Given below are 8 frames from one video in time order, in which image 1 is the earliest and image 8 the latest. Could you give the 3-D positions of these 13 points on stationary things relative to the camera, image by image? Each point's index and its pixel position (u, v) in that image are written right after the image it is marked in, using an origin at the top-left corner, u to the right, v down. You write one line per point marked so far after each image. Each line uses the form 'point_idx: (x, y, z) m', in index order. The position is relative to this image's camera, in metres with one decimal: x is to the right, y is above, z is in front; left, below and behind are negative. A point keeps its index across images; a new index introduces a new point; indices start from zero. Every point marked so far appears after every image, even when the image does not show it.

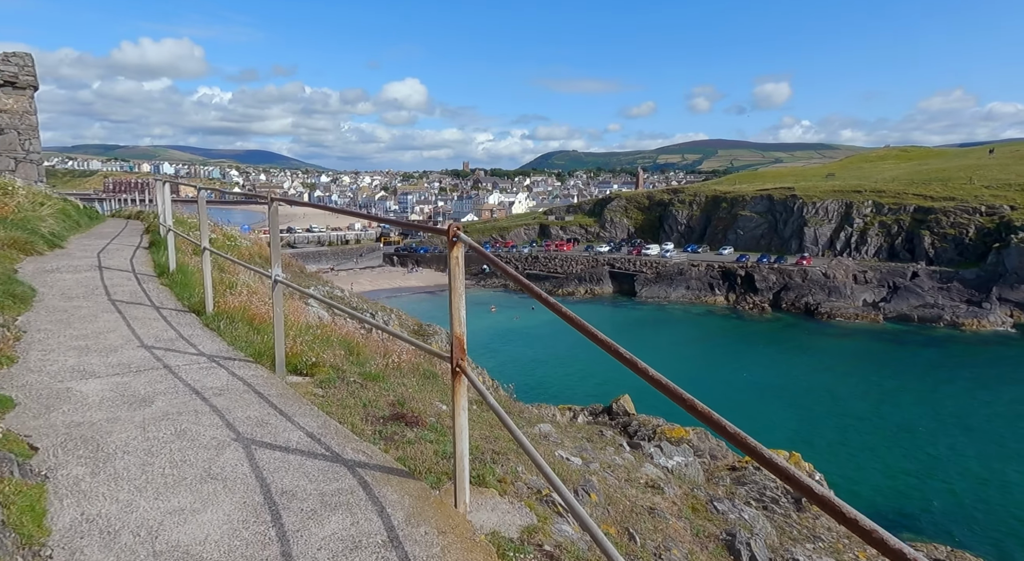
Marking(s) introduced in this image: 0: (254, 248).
0: (-5.8, +0.7, +14.9) m
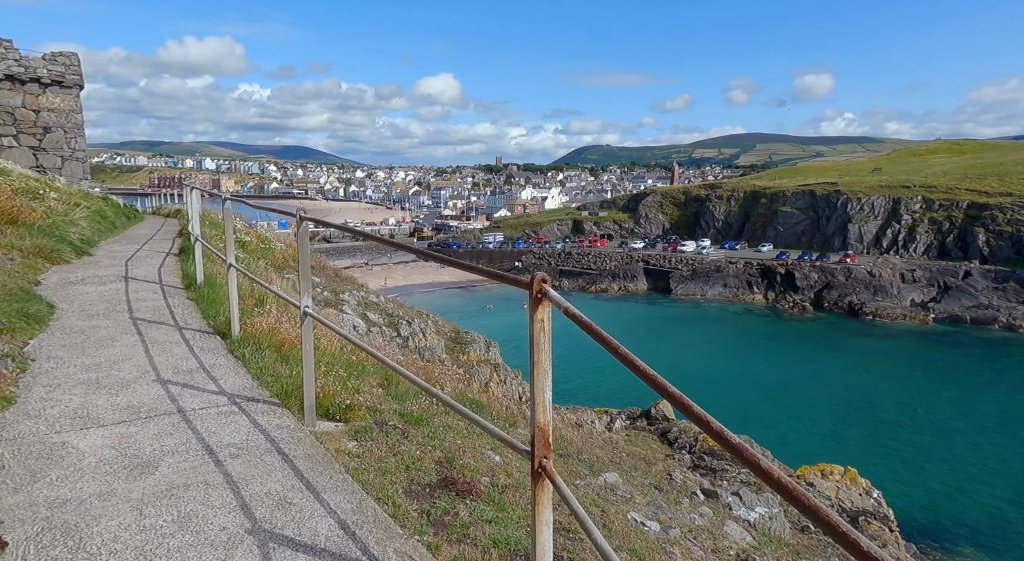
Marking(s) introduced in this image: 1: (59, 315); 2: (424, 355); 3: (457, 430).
0: (-4.9, +0.6, +14.5) m
1: (-4.1, -0.3, +6.0) m
2: (-1.7, -1.5, +12.5) m
3: (-0.4, -1.1, +4.7) m
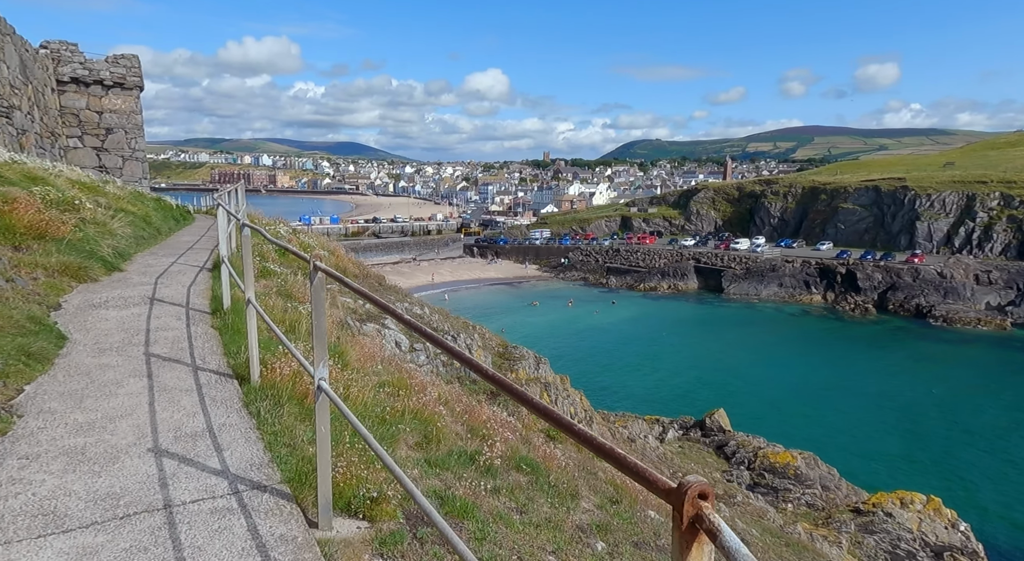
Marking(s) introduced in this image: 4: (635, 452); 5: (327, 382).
0: (-3.8, +0.4, +13.9) m
1: (-3.6, -0.6, +5.4) m
2: (-0.7, -1.7, +11.7) m
3: (0.0, -1.4, +3.8) m
4: (+3.3, -4.7, +18.5) m
5: (-0.9, -0.5, +3.1) m
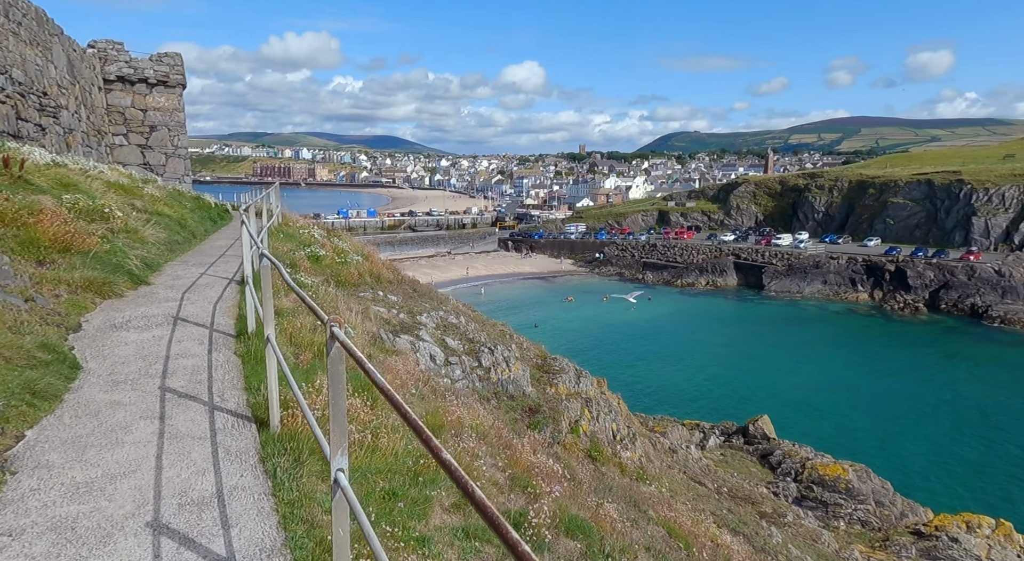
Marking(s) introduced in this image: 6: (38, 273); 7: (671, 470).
0: (-3.0, +0.3, +13.5) m
1: (-3.3, -0.8, +5.0) m
2: (-0.1, -1.9, +11.2) m
3: (+0.2, -1.6, +3.3) m
4: (+4.3, -4.8, +17.8) m
5: (-0.6, -0.7, +2.5) m
6: (-4.9, +0.1, +6.8) m
7: (+3.3, -4.1, +14.6) m
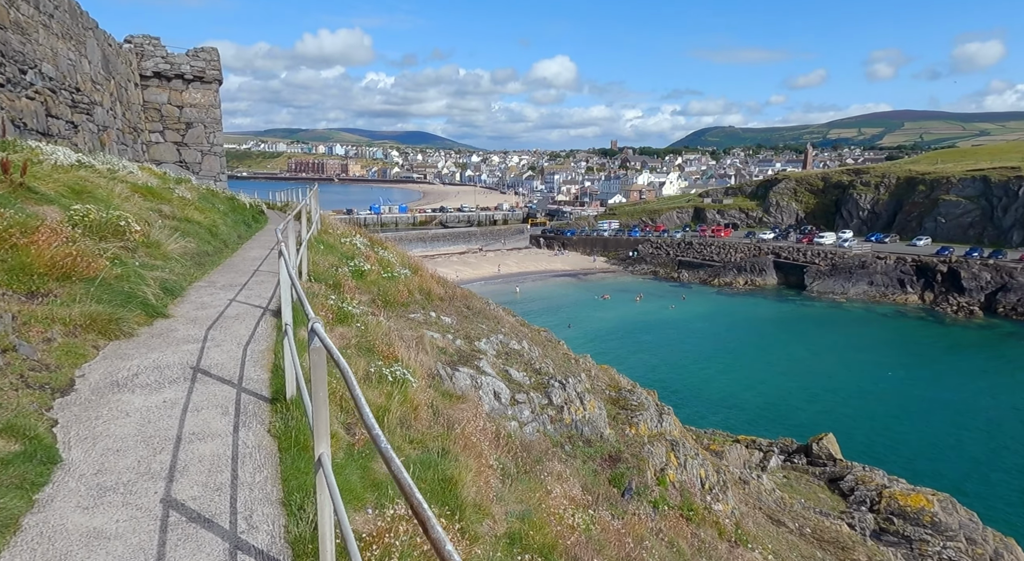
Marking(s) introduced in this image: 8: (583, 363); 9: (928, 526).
0: (-1.8, 0.0, +12.0) m
1: (-2.4, -1.1, +3.5) m
2: (+1.1, -2.2, +9.5) m
3: (+1.0, -2.0, +1.6) m
4: (+5.7, -5.2, +16.0) m
5: (+0.1, -1.1, +0.9) m
6: (-4.0, -0.2, +5.4) m
7: (+4.6, -4.5, +12.9) m
8: (+1.4, -1.6, +13.1) m
9: (+11.8, -7.0, +18.4) m
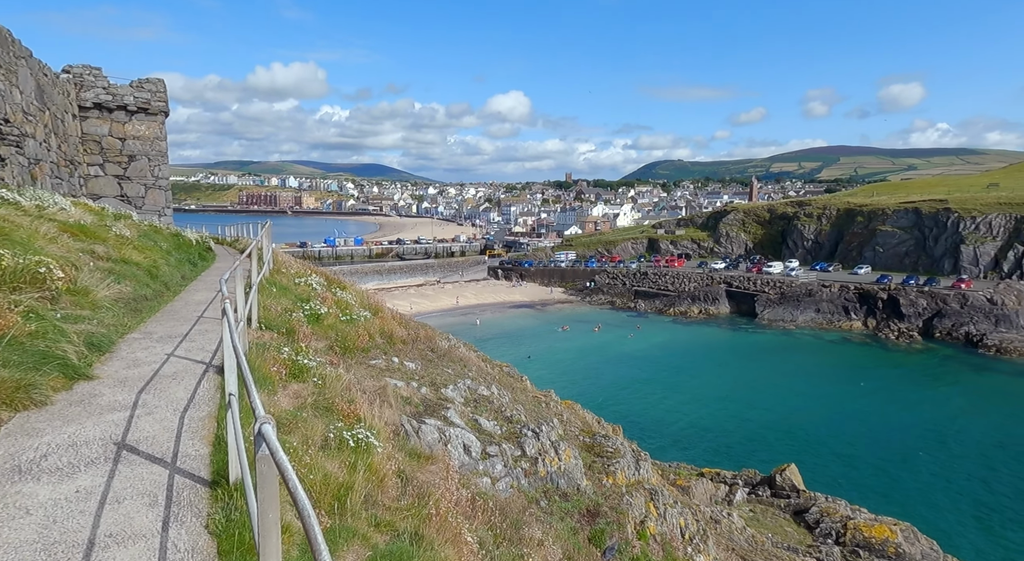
0: (-2.4, -0.7, +11.3) m
1: (-2.5, -1.5, +2.7) m
2: (+0.7, -2.8, +8.9) m
3: (+1.1, -2.2, +1.0) m
4: (+4.9, -6.0, +15.5) m
5: (+0.2, -1.3, +0.3) m
6: (-4.2, -0.7, +4.5) m
7: (+4.0, -5.2, +12.3) m
8: (+0.8, -2.4, +12.5) m
9: (+10.9, -7.9, +18.2) m
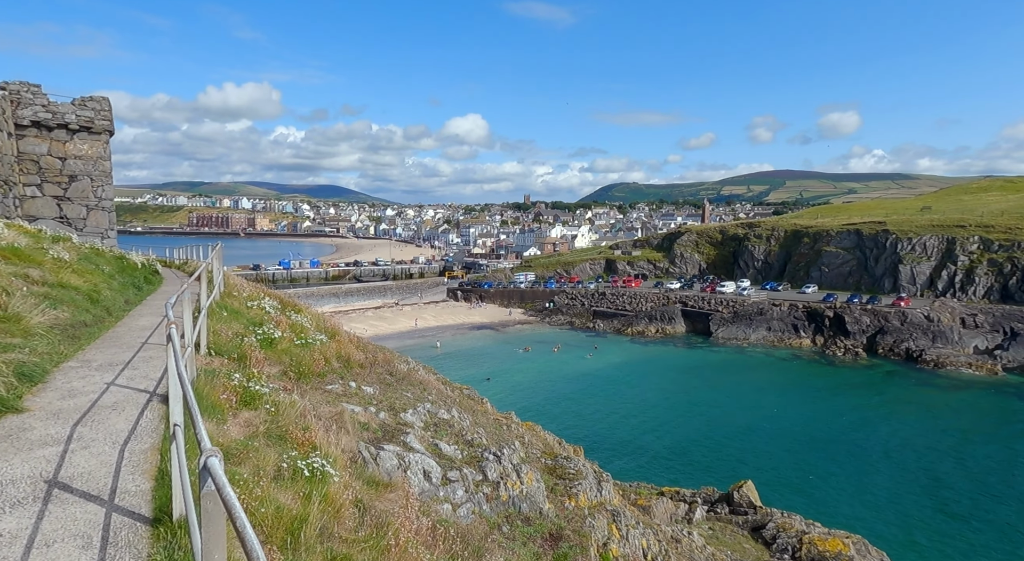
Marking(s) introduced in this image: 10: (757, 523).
0: (-3.0, -1.1, +11.0) m
1: (-2.6, -1.6, +2.4) m
2: (+0.1, -3.1, +8.7) m
3: (+1.1, -2.2, +0.9) m
4: (+4.0, -6.5, +15.5) m
5: (+0.2, -1.3, +0.2) m
6: (-4.4, -0.9, +4.1) m
7: (+3.3, -5.5, +12.3) m
8: (+0.1, -2.8, +12.4) m
9: (+9.8, -8.4, +18.5) m
10: (+8.1, -8.0, +21.4) m
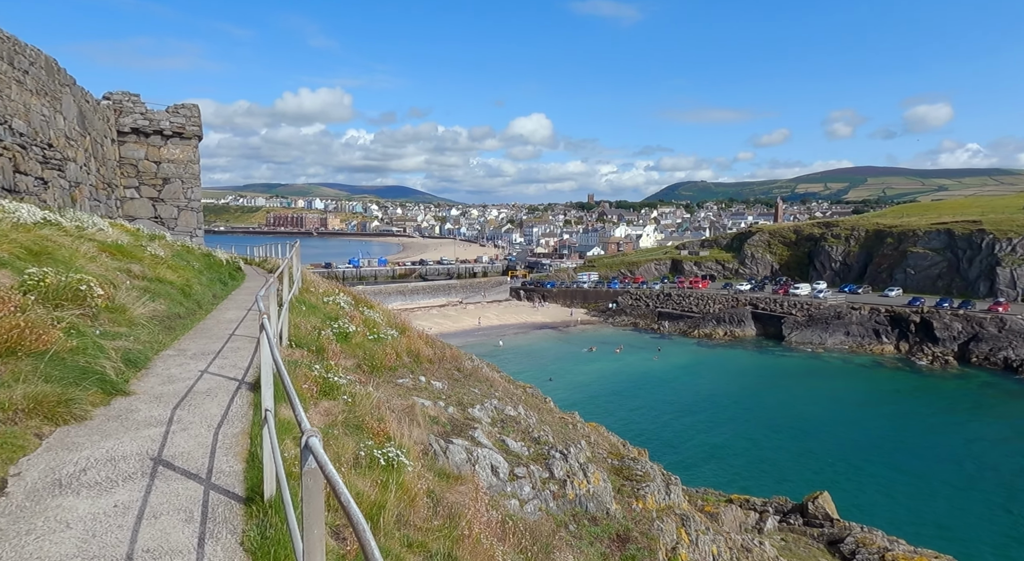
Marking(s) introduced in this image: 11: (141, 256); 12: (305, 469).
0: (-1.9, -1.1, +11.3) m
1: (-2.3, -1.5, +2.7) m
2: (+1.0, -3.1, +8.8) m
3: (+1.2, -2.2, +0.9) m
4: (+5.5, -6.5, +15.1) m
5: (+0.3, -1.3, +0.2) m
6: (-3.9, -0.8, +4.6) m
7: (+4.5, -5.6, +12.0) m
8: (+1.3, -2.8, +12.4) m
9: (+11.6, -8.5, +17.5) m
10: (+10.2, -8.1, +20.6) m
11: (-6.3, +0.4, +11.1) m
12: (-0.8, -0.6, +2.6) m
